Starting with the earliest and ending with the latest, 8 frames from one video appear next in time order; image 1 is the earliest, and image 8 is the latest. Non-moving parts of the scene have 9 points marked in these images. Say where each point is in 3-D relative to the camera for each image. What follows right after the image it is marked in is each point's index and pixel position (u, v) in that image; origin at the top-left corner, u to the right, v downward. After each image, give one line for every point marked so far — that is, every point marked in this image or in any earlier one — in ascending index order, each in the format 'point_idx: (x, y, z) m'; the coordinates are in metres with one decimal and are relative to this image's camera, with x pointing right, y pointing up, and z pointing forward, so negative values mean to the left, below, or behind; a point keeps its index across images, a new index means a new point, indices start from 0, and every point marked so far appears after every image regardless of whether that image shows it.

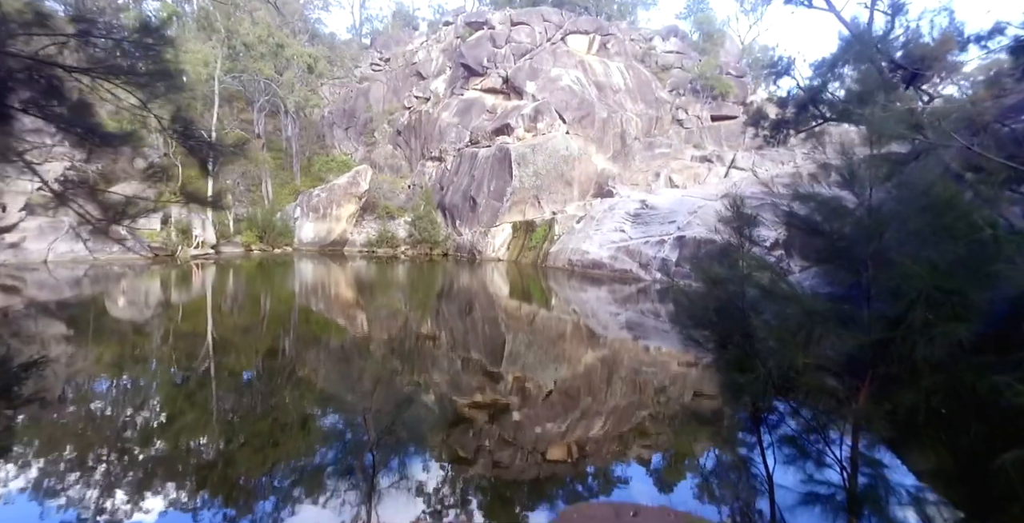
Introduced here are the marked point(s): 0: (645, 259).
0: (+4.5, +0.1, +17.1) m
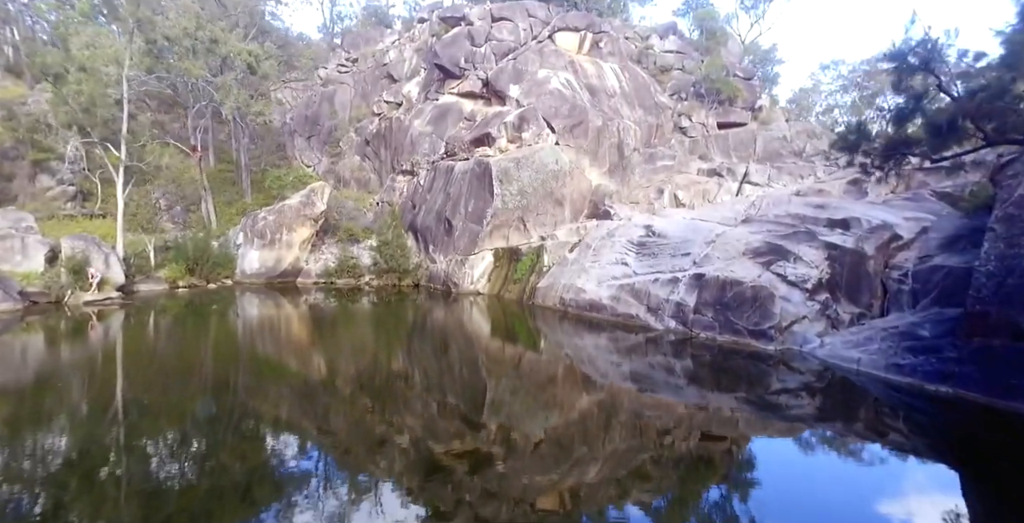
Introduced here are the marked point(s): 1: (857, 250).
0: (+4.0, -1.1, +14.0) m
1: (+8.5, +0.3, +12.4) m
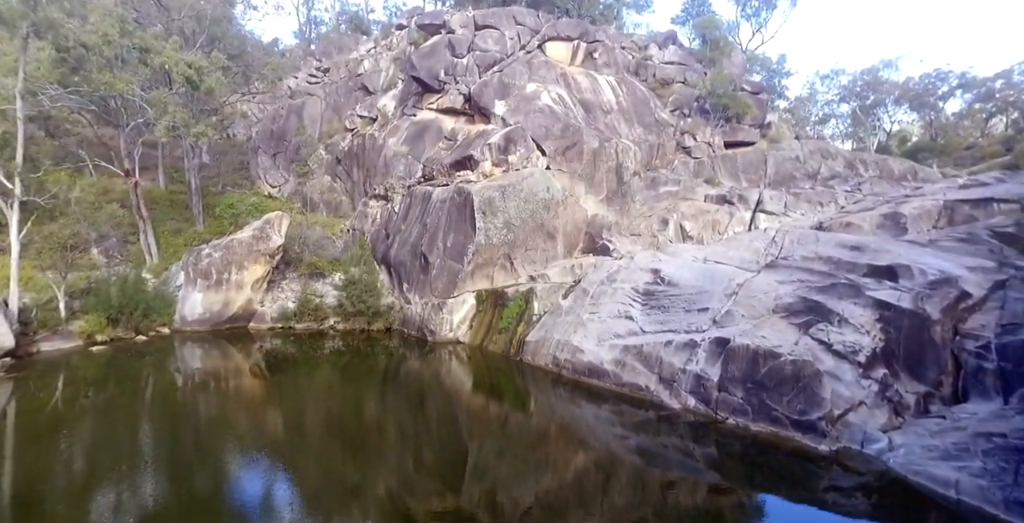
0: (+3.6, -2.5, +11.5) m
1: (+8.2, -1.0, +10.1) m
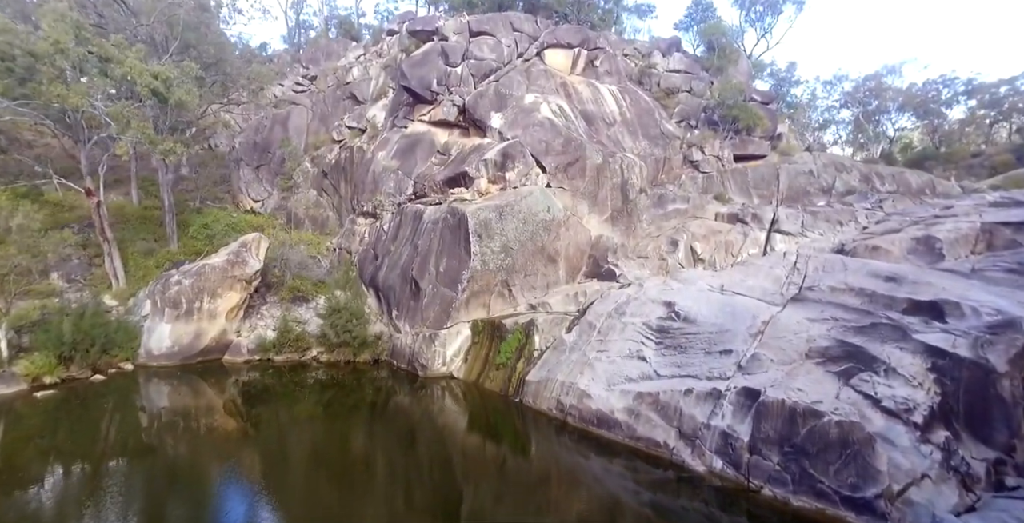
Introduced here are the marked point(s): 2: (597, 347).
0: (+3.6, -3.3, +10.1) m
1: (+8.2, -1.8, +8.8) m
2: (+2.2, -2.2, +12.7) m
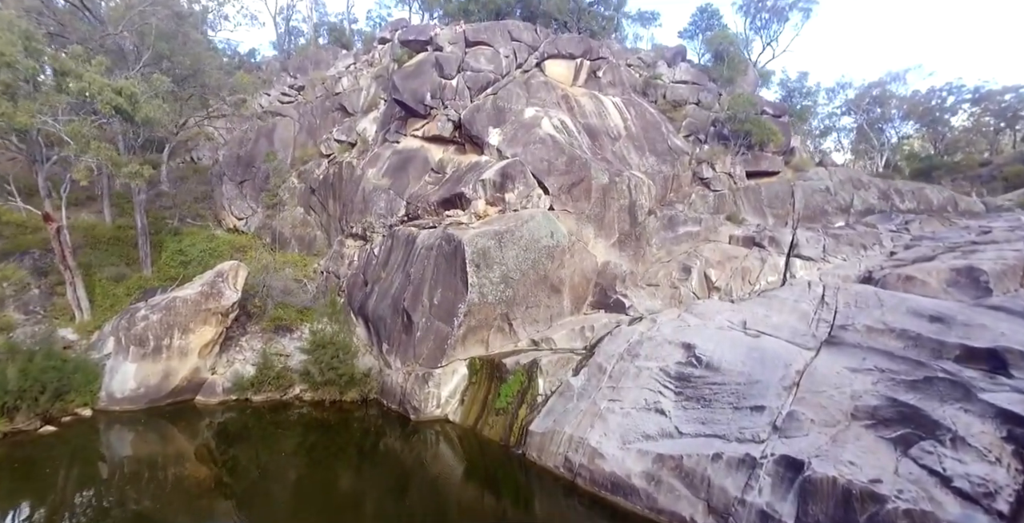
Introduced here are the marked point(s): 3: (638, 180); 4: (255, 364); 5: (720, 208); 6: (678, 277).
0: (+3.6, -4.1, +8.8) m
1: (+8.2, -2.6, +7.5) m
2: (+2.2, -3.0, +11.4) m
3: (+4.4, +2.9, +17.4) m
4: (-8.1, -3.2, +15.6) m
5: (+8.1, +2.1, +19.2) m
6: (+5.3, -0.5, +16.0) m
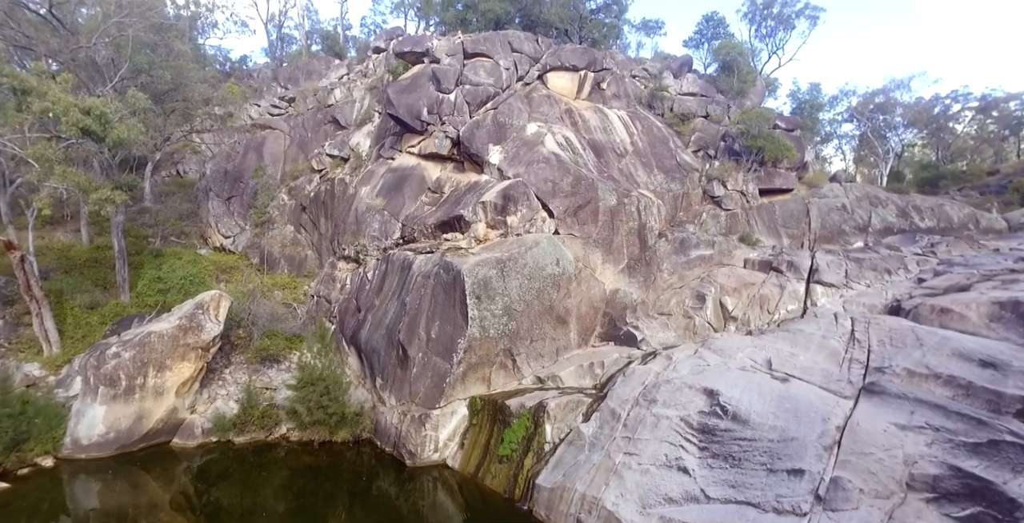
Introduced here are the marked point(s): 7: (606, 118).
0: (+3.8, -4.9, +7.8) m
1: (+8.4, -3.4, +6.5) m
2: (+2.3, -3.8, +10.3) m
3: (+4.4, +2.0, +16.4) m
4: (-8.0, -4.1, +14.5) m
5: (+8.1, +1.2, +18.3) m
6: (+5.4, -1.3, +15.0) m
7: (+3.6, +5.6, +19.1) m
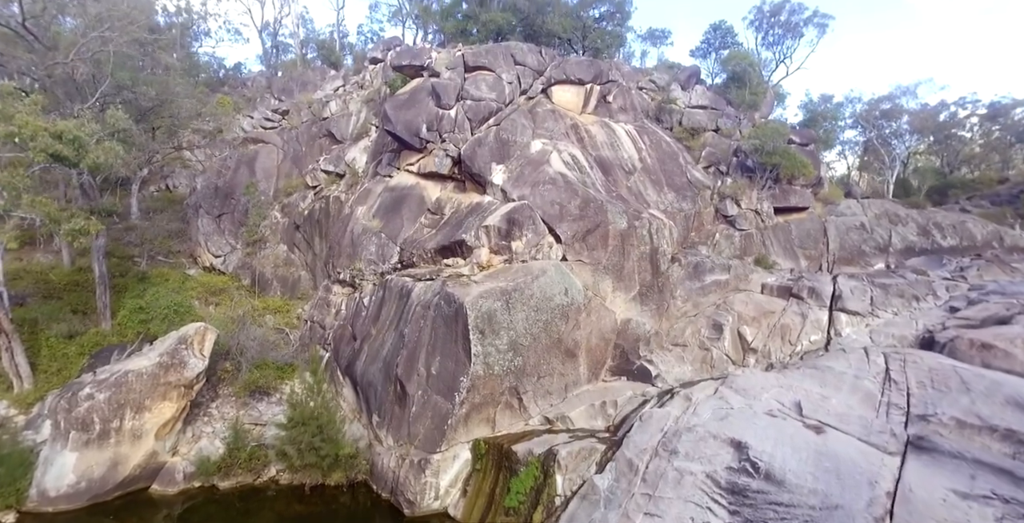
0: (+3.9, -5.6, +6.8) m
1: (+8.6, -4.1, +5.6) m
2: (+2.5, -4.6, +9.4) m
3: (+4.6, +1.2, +15.5) m
4: (-7.9, -4.9, +13.6) m
5: (+8.2, +0.4, +17.4) m
6: (+5.6, -2.1, +14.1) m
7: (+3.8, +4.7, +18.3) m
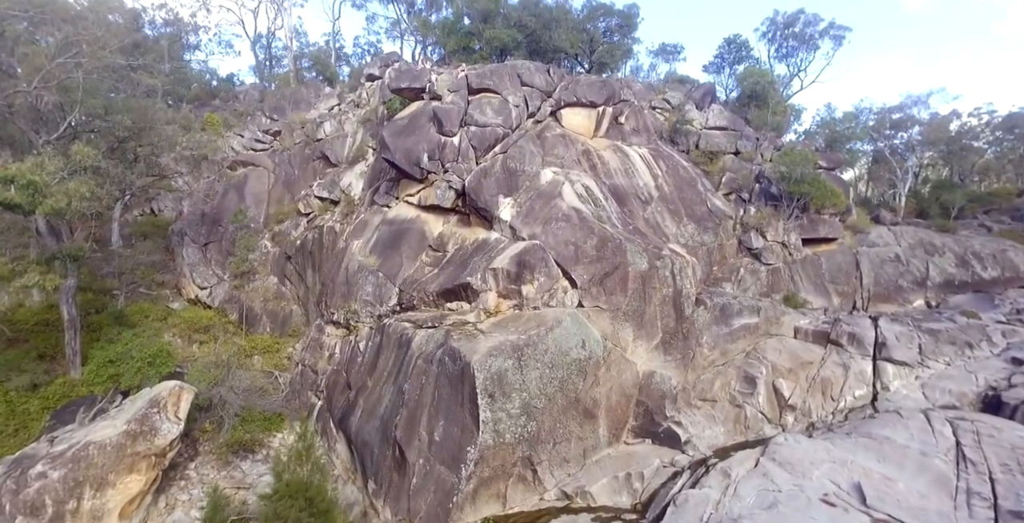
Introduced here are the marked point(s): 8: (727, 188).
0: (+4.2, -6.8, +5.4) m
1: (+8.9, -5.2, +4.2) m
2: (+2.8, -5.7, +8.0) m
3: (+4.8, 0.0, +14.1) m
4: (-7.6, -6.1, +12.1) m
5: (+8.5, -0.8, +16.0) m
6: (+5.8, -3.3, +12.7) m
7: (+4.0, +3.5, +17.0) m
8: (+7.8, +2.7, +17.9) m
